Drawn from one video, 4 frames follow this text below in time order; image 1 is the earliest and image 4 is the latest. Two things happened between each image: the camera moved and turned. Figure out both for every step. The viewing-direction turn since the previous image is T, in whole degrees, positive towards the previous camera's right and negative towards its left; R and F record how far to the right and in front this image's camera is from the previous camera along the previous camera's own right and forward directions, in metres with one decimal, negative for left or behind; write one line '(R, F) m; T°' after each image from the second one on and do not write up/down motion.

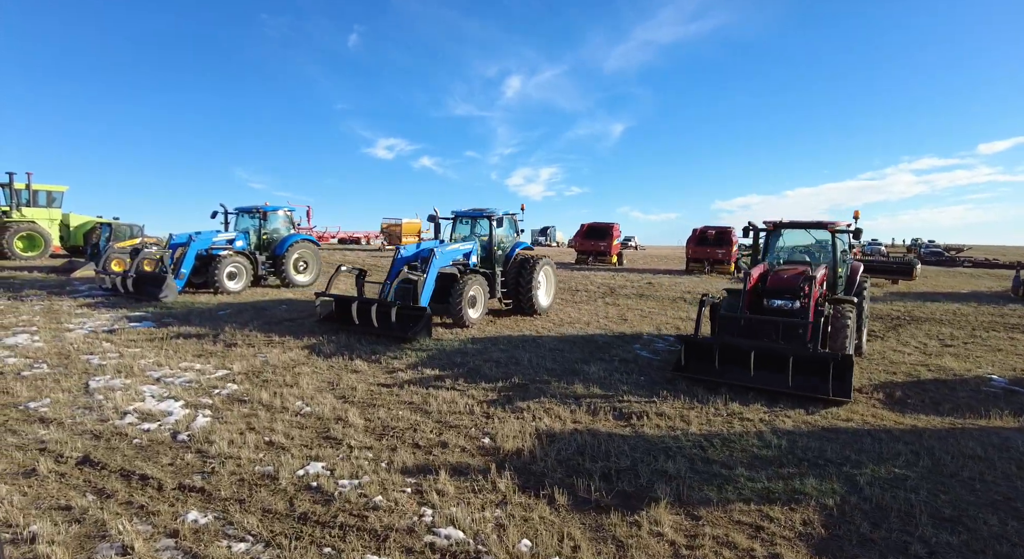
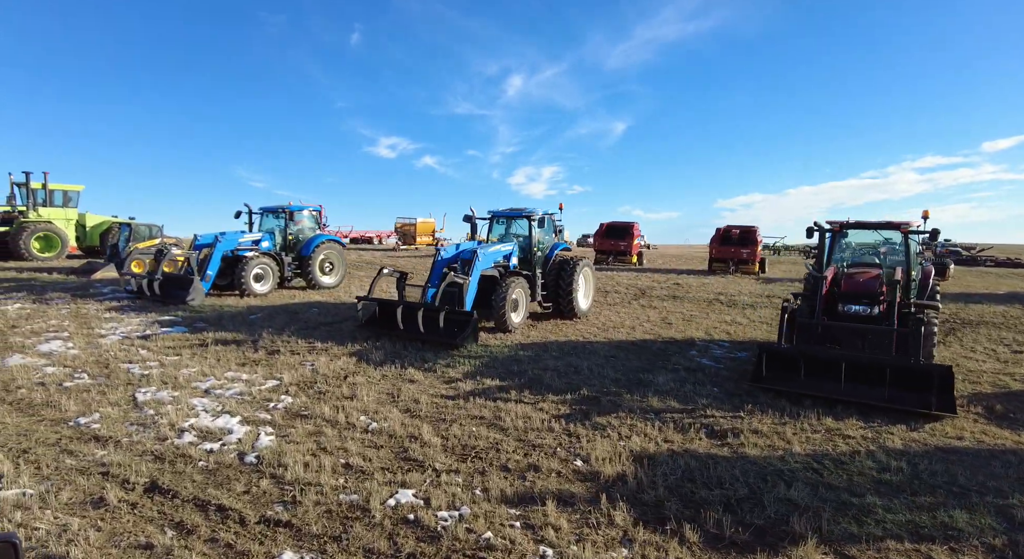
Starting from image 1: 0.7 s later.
(-0.6, +0.3) m; 0°
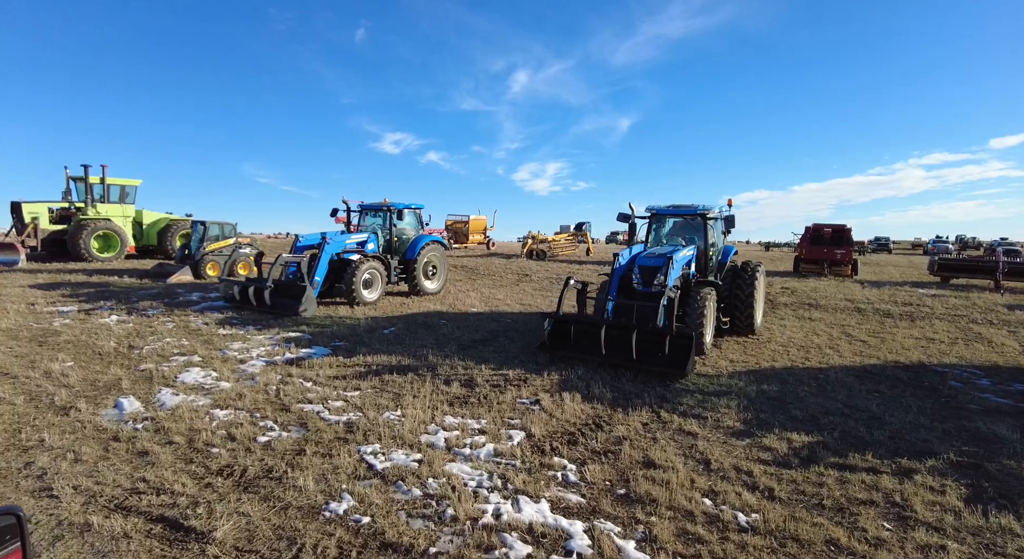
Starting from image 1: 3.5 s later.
(-2.2, +1.1) m; -1°
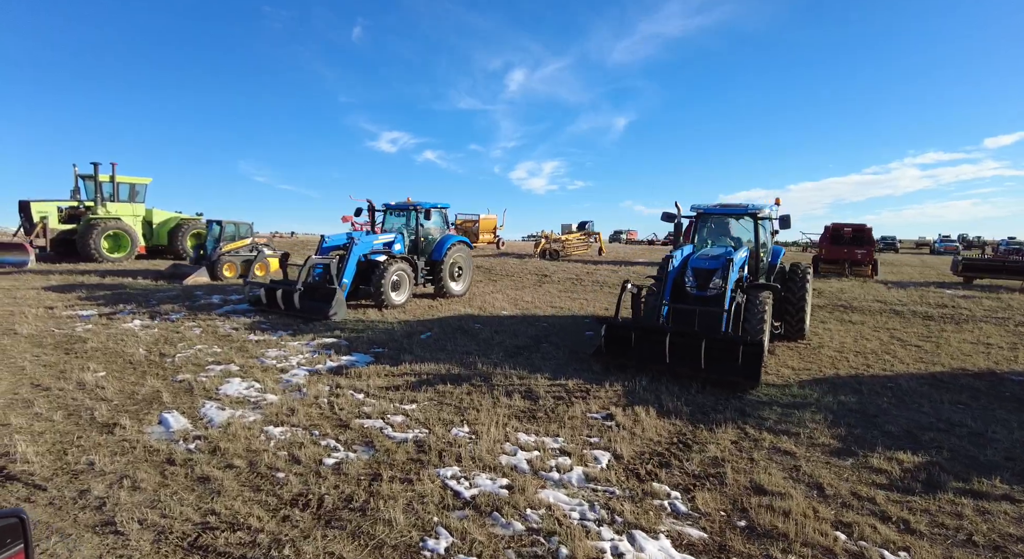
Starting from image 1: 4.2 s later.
(-0.6, +0.3) m; 0°
